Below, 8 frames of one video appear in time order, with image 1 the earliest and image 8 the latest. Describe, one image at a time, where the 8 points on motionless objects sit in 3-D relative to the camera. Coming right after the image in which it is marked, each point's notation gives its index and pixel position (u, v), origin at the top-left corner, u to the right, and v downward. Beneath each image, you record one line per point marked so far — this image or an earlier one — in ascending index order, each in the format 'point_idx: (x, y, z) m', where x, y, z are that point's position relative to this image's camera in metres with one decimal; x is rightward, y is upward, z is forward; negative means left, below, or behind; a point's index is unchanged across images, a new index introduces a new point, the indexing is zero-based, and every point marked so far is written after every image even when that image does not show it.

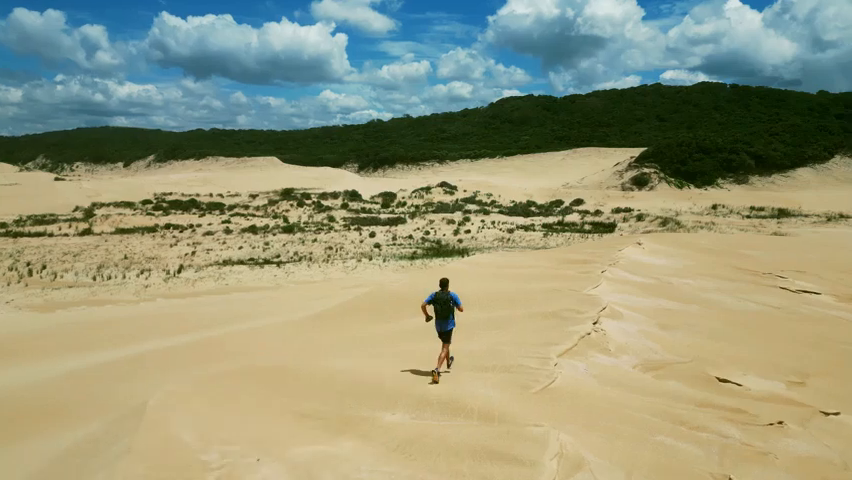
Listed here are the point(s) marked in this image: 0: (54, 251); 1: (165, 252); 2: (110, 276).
0: (-11.9, -0.4, +19.3) m
1: (-8.5, -0.4, +19.8) m
2: (-8.4, -1.0, +16.0) m
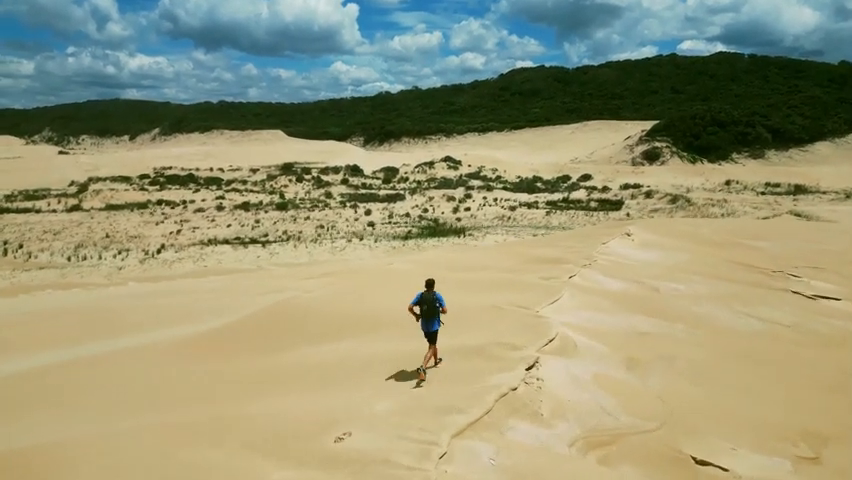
0: (-12.1, +0.3, +18.6) m
1: (-8.7, +0.3, +19.0) m
2: (-8.6, -0.4, +15.3) m
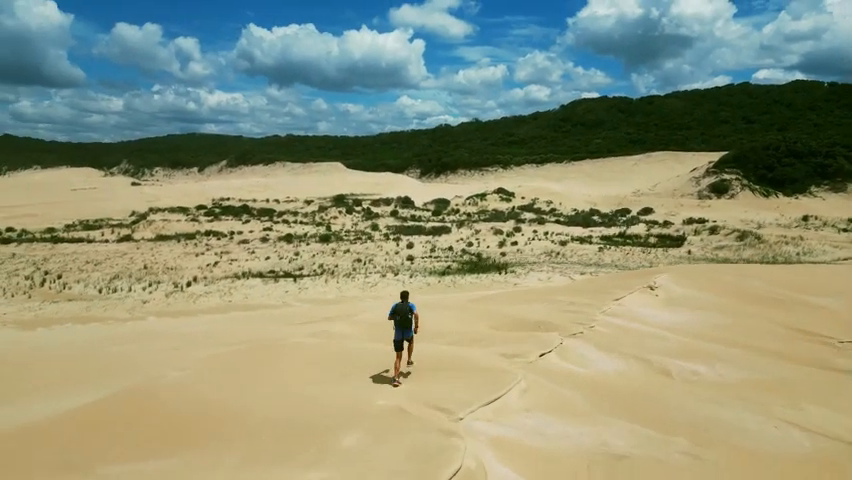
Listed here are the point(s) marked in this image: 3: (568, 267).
0: (-10.9, -0.6, +18.9) m
1: (-7.5, -0.7, +19.0) m
2: (-7.8, -1.2, +15.2) m
3: (+4.4, -0.8, +18.9) m
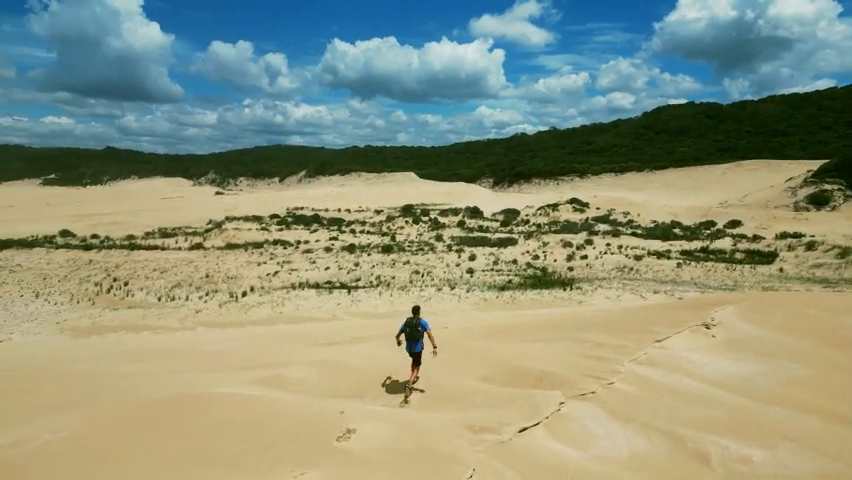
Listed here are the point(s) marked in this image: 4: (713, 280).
0: (-9.0, -0.9, +19.4) m
1: (-5.6, -1.0, +19.1) m
2: (-6.4, -1.4, +15.4) m
3: (+6.2, -1.3, +17.5) m
4: (+8.7, -1.2, +18.5) m
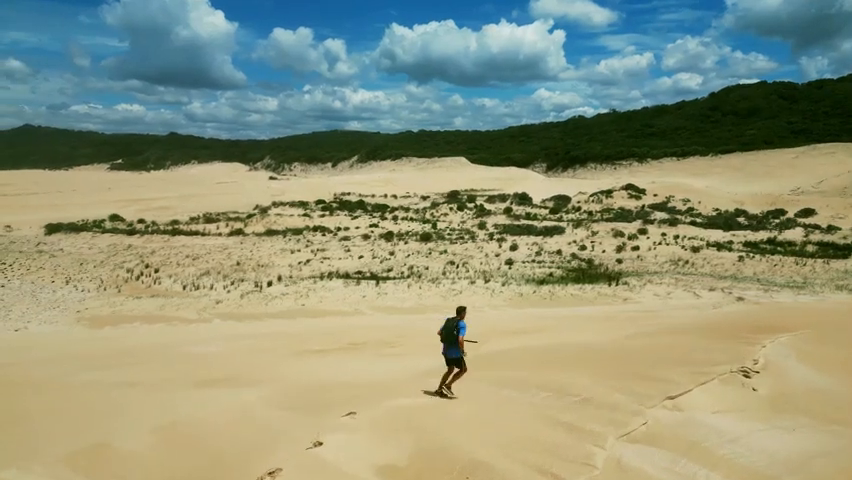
0: (-7.8, -0.4, +19.3) m
1: (-4.5, -0.6, +18.7) m
2: (-5.6, -1.1, +15.1) m
3: (+7.1, -1.0, +16.0) m
4: (+9.7, -1.0, +16.7) m
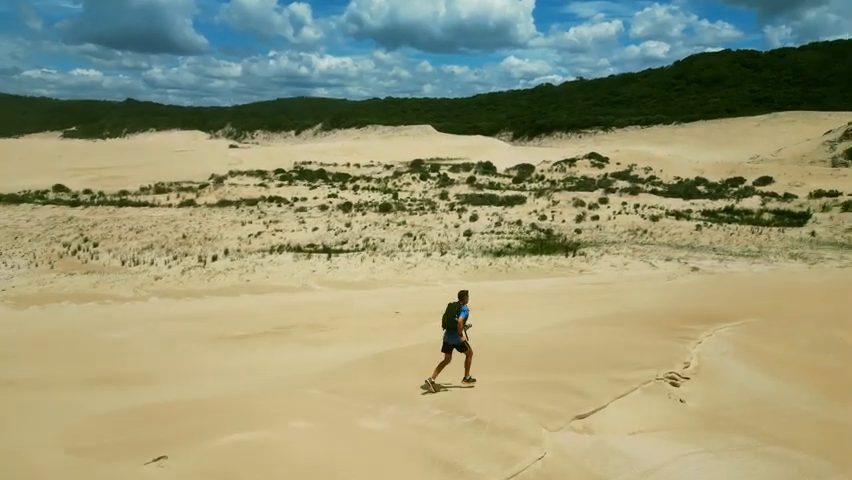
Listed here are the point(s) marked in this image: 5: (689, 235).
0: (-9.2, +0.4, +18.4) m
1: (-5.8, +0.3, +17.9) m
2: (-6.8, -0.5, +14.3) m
3: (+5.9, -0.3, +15.9) m
4: (+8.5, -0.1, +16.7) m
5: (+7.7, +0.2, +17.8) m
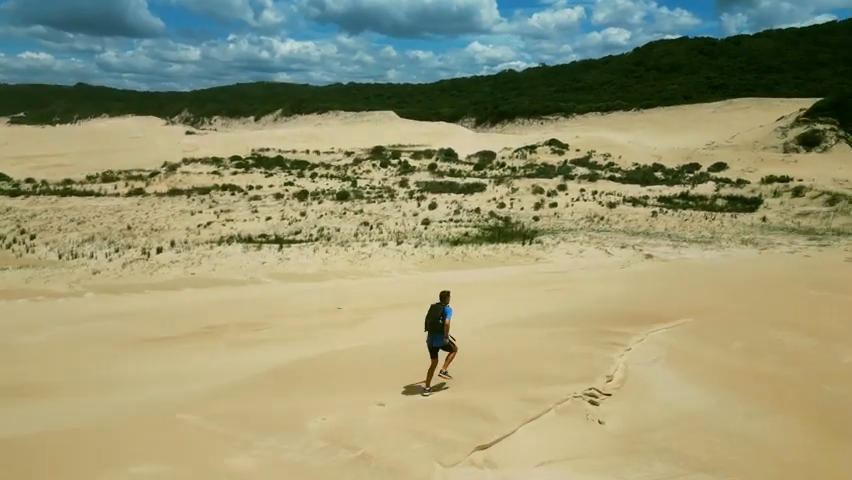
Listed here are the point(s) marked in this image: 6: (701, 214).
0: (-10.4, +0.7, +17.5) m
1: (-7.0, +0.5, +17.2) m
2: (-7.8, -0.3, +13.6) m
3: (+4.8, +0.1, +15.9) m
4: (+7.3, +0.2, +16.8) m
5: (+6.5, +0.6, +17.9) m
6: (+8.5, +0.8, +18.8) m
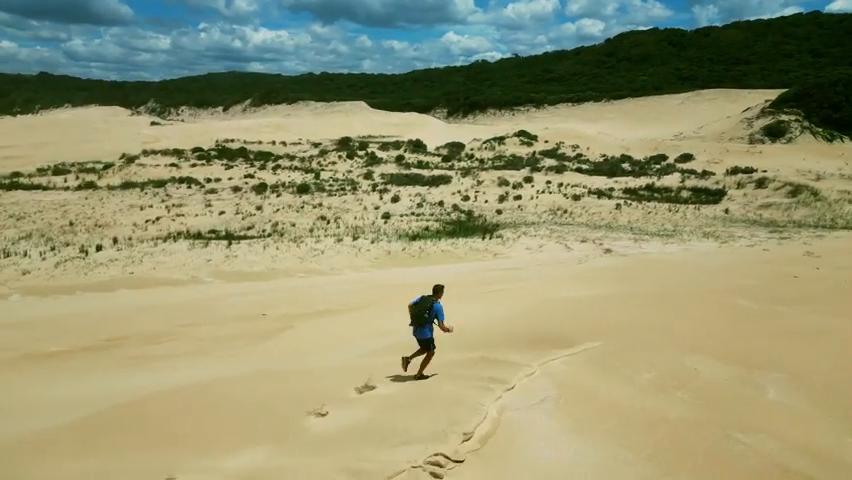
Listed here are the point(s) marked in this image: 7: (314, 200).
0: (-11.6, +0.7, +16.6) m
1: (-8.1, +0.6, +16.5) m
2: (-8.8, -0.3, +12.8) m
3: (+3.7, +0.2, +15.5) m
4: (+6.2, +0.4, +16.6) m
5: (+5.3, +0.8, +17.6) m
6: (+7.3, +1.0, +18.6) m
7: (-3.6, +1.3, +19.6) m
